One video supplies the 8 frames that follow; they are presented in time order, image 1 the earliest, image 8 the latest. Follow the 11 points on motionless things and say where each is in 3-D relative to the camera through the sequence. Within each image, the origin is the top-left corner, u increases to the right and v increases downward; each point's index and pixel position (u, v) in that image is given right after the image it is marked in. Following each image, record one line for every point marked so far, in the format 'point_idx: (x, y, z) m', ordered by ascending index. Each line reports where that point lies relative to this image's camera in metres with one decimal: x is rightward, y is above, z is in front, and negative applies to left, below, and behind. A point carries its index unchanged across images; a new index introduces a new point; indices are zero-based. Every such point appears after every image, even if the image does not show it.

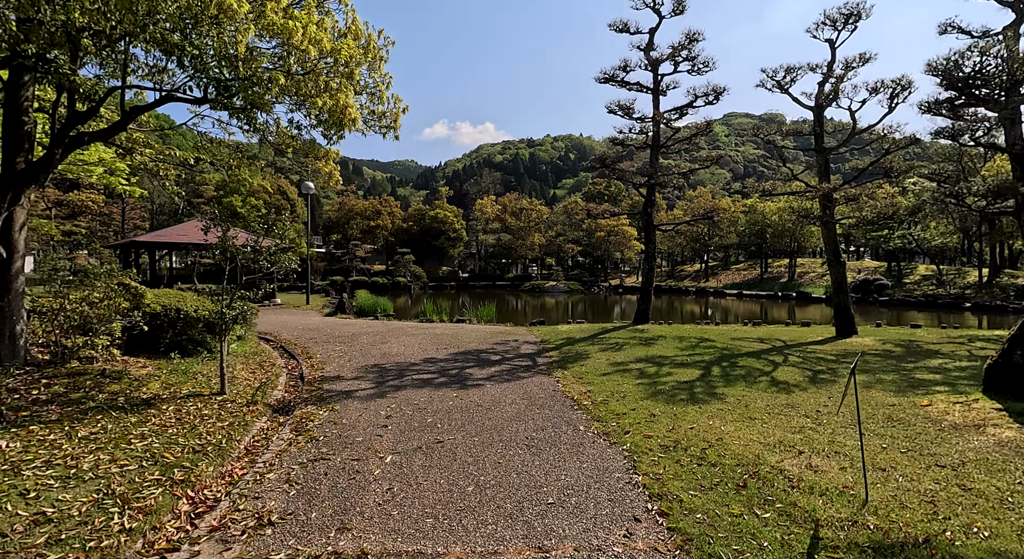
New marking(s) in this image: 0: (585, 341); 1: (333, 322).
0: (+1.2, -1.0, +9.4) m
1: (-4.1, -1.0, +13.1) m
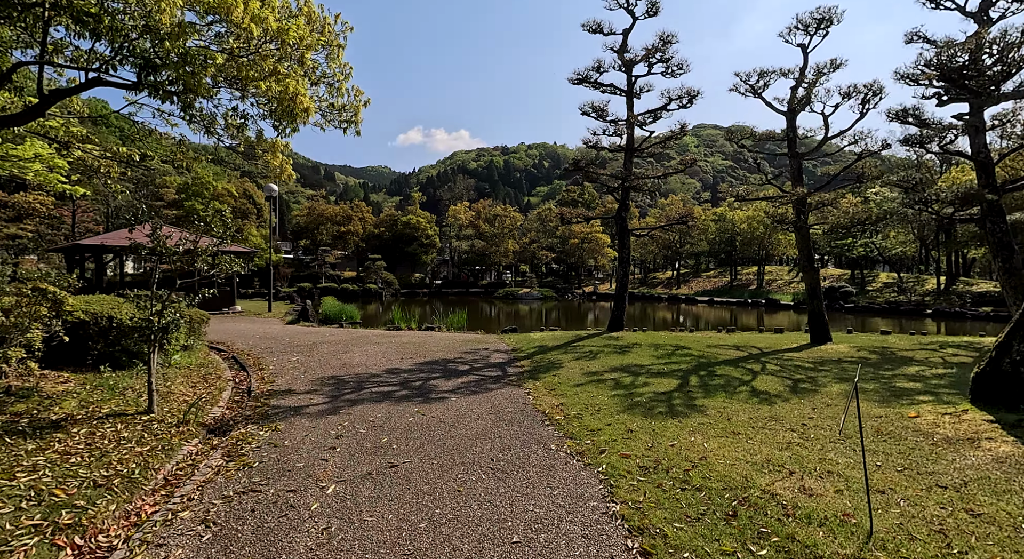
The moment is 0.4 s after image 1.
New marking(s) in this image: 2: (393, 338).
0: (+0.8, -1.1, +9.0) m
1: (-4.8, -1.1, +12.5) m
2: (-2.3, -1.2, +11.1) m
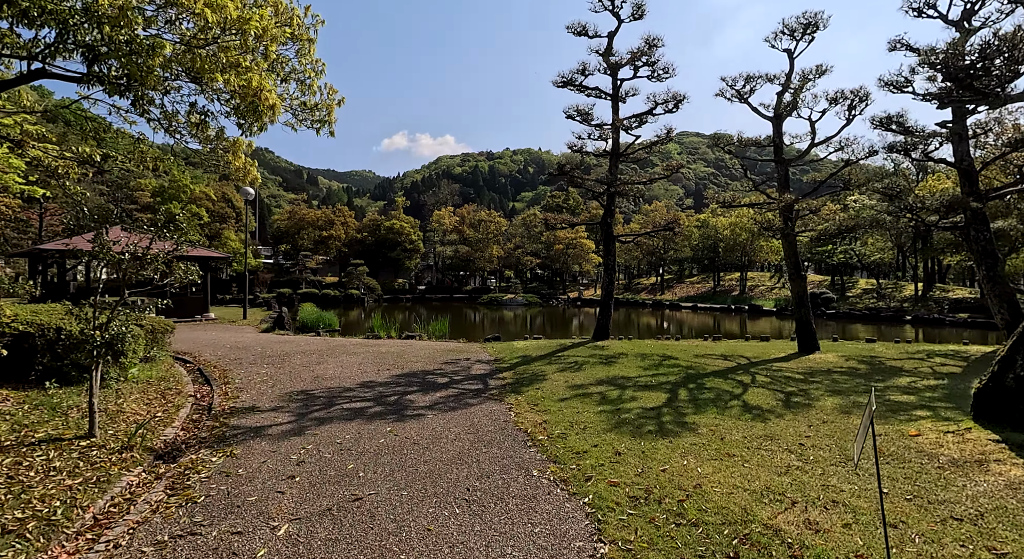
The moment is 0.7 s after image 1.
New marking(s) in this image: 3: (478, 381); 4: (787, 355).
0: (+0.5, -1.2, +8.7) m
1: (-5.1, -1.3, +12.0) m
2: (-2.7, -1.3, +10.7) m
3: (-0.4, -1.3, +7.4) m
4: (+4.6, -1.3, +9.5) m
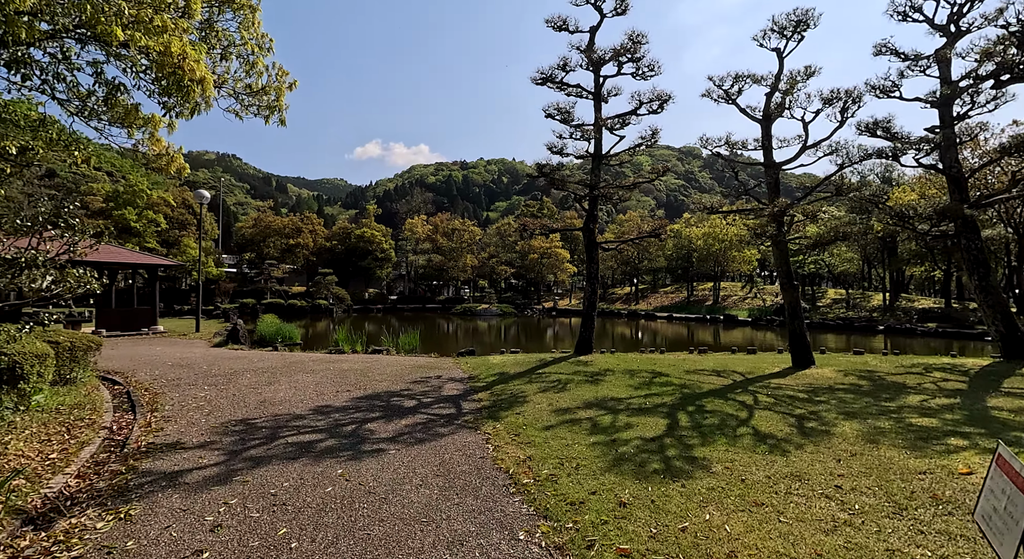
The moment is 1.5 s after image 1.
0: (+0.1, -1.4, +7.9) m
1: (-5.6, -1.4, +11.0) m
2: (-3.1, -1.5, +9.8) m
3: (-0.7, -1.4, +6.5) m
4: (+4.2, -1.4, +8.9) m
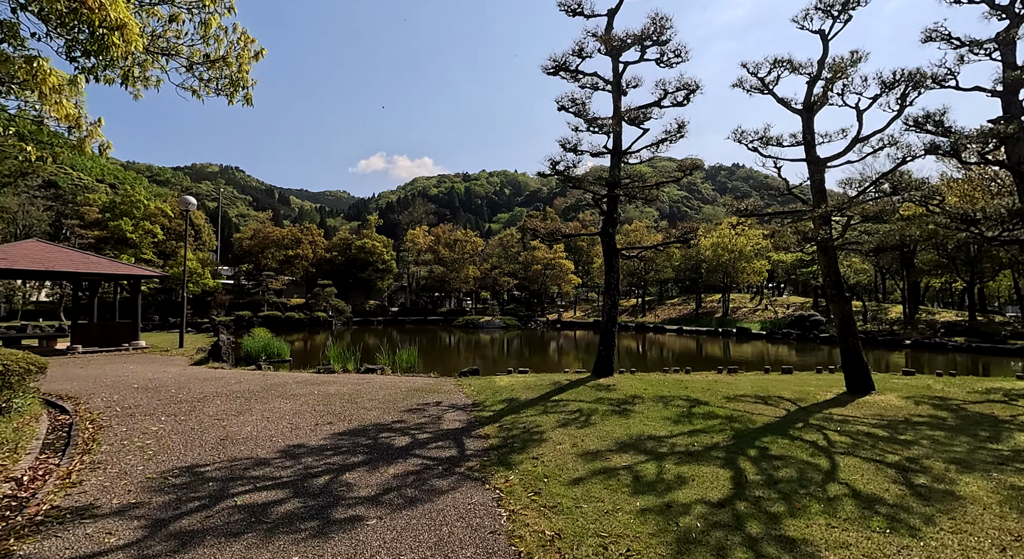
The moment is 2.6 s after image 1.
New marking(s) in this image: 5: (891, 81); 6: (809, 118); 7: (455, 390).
0: (+0.3, -1.5, +6.7) m
1: (-5.5, -1.6, +9.8) m
2: (-2.9, -1.6, +8.6) m
3: (-0.6, -1.5, +5.4) m
4: (+4.4, -1.6, +7.7) m
5: (+5.1, +2.7, +7.6) m
6: (+4.7, +2.5, +8.9) m
7: (-0.9, -1.7, +8.5) m
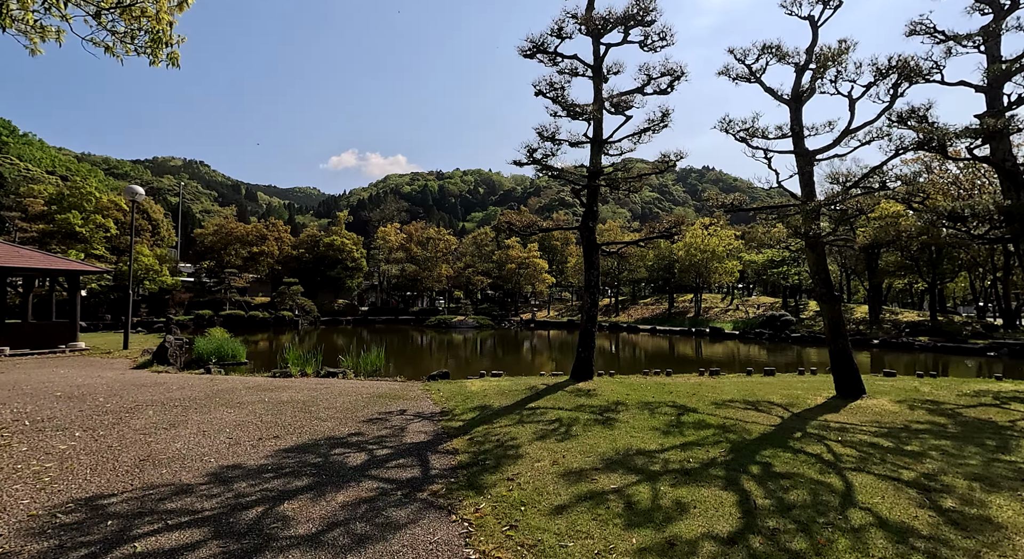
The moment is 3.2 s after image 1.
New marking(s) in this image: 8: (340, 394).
0: (0.0, -1.5, +6.1) m
1: (-5.9, -1.6, +8.9) m
2: (-3.3, -1.6, +7.8) m
3: (-0.8, -1.5, +4.7) m
4: (+4.0, -1.6, +7.3) m
5: (+4.8, +2.7, +7.3) m
6: (+4.3, +2.6, +8.5) m
7: (-1.3, -1.6, +7.8) m
8: (-2.5, -1.6, +8.0) m
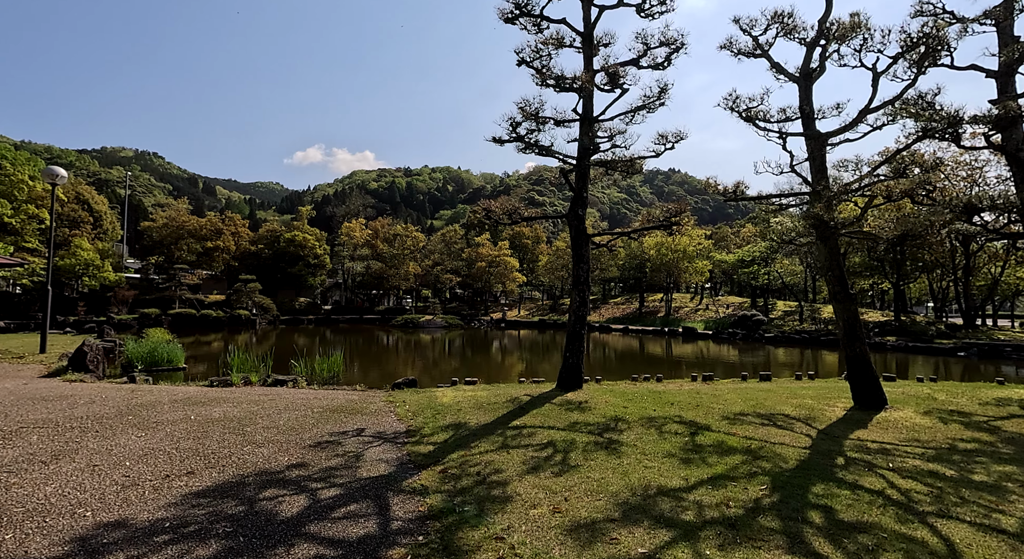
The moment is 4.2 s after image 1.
0: (-0.2, -1.4, +5.0) m
1: (-6.2, -1.5, +7.5) m
2: (-3.6, -1.5, +6.6) m
3: (-0.9, -1.4, +3.6) m
4: (+3.8, -1.5, +6.4) m
5: (+4.6, +2.8, +6.4) m
6: (+4.0, +2.6, +7.6) m
7: (-1.5, -1.5, +6.7) m
8: (-2.7, -1.5, +6.8) m
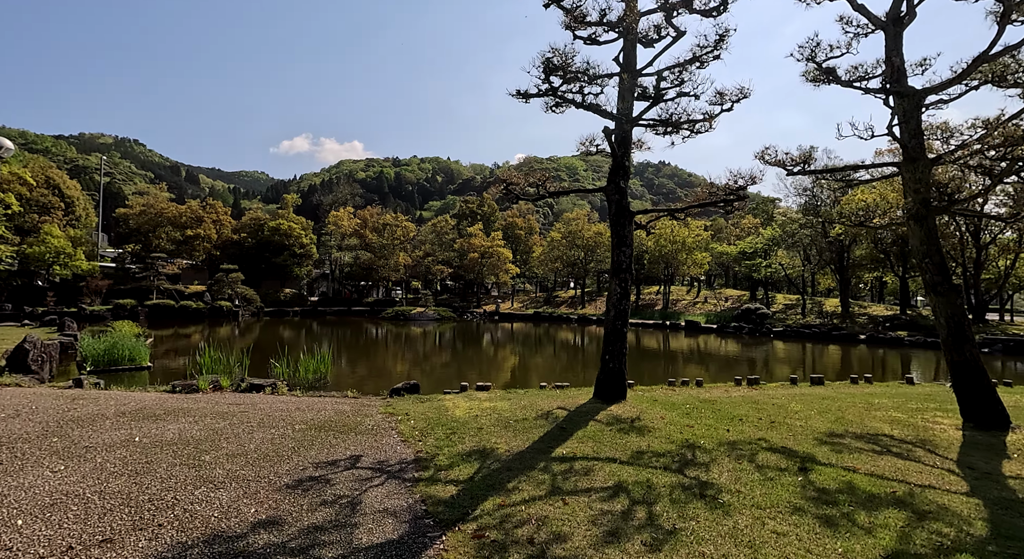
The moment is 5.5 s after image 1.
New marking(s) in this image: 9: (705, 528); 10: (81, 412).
0: (+0.1, -1.3, +3.7) m
1: (-6.0, -1.3, +6.1) m
2: (-3.3, -1.3, +5.2) m
3: (-0.5, -1.3, +2.3) m
4: (+4.1, -1.4, +5.2) m
5: (+4.9, +2.9, +5.2) m
6: (+4.3, +2.8, +6.4) m
7: (-1.2, -1.4, +5.4) m
8: (-2.4, -1.4, +5.4) m
9: (+1.0, -1.2, +2.8) m
10: (-4.5, -1.3, +5.8) m
